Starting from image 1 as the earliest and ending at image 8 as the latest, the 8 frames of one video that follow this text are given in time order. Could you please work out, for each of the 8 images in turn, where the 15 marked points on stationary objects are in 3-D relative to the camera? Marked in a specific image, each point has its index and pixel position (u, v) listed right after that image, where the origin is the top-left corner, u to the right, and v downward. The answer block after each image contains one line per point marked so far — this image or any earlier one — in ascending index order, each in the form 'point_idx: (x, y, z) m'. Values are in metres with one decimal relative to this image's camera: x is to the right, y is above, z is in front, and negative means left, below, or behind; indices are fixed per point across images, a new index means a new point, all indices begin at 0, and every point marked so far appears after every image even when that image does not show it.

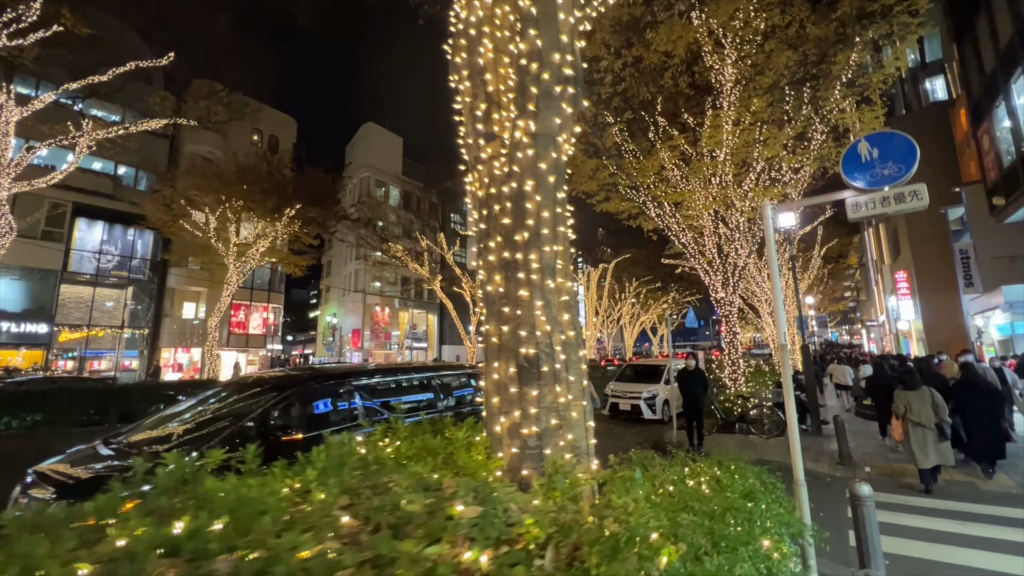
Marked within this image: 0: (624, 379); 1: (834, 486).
0: (+4.3, -3.4, +18.1) m
1: (+5.7, -3.6, +8.6) m
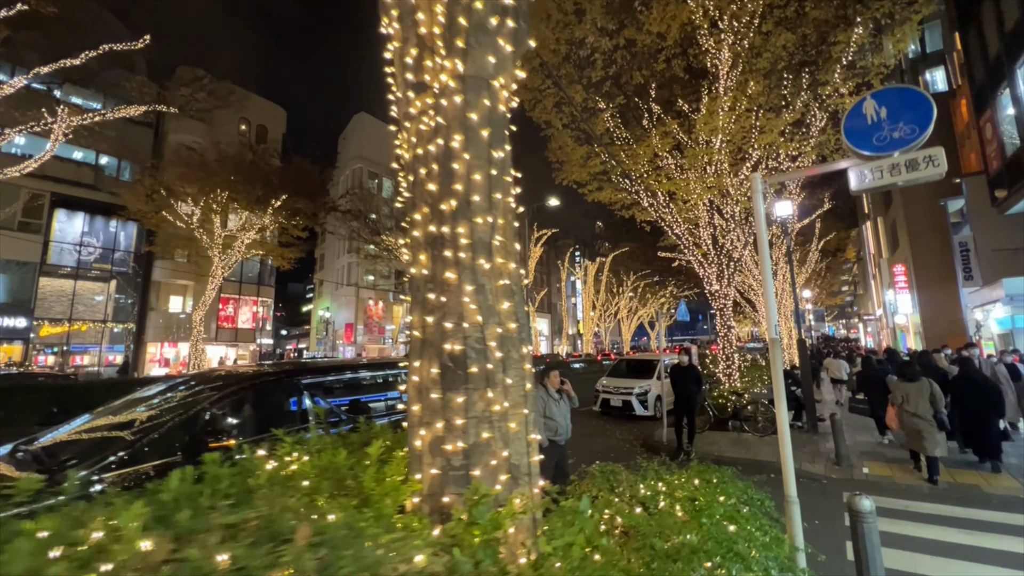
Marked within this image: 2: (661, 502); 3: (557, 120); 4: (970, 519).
0: (+3.8, -3.1, +17.6) m
1: (+5.3, -3.4, +8.1) m
2: (+1.0, -1.5, +3.3) m
3: (+1.6, +5.9, +17.0) m
4: (+6.4, -3.3, +6.7) m
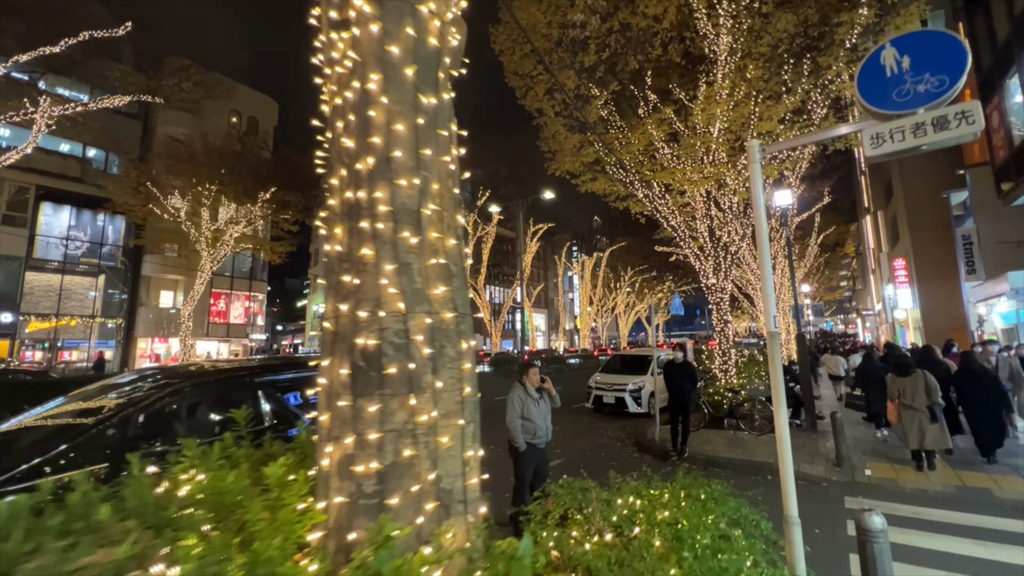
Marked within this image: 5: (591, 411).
0: (+3.5, -2.9, +17.1) m
1: (+5.0, -3.3, +7.6) m
2: (+0.7, -1.4, +2.7) m
3: (+1.3, +6.1, +16.4) m
4: (+6.1, -3.1, +6.3) m
5: (+2.8, -4.3, +17.0) m
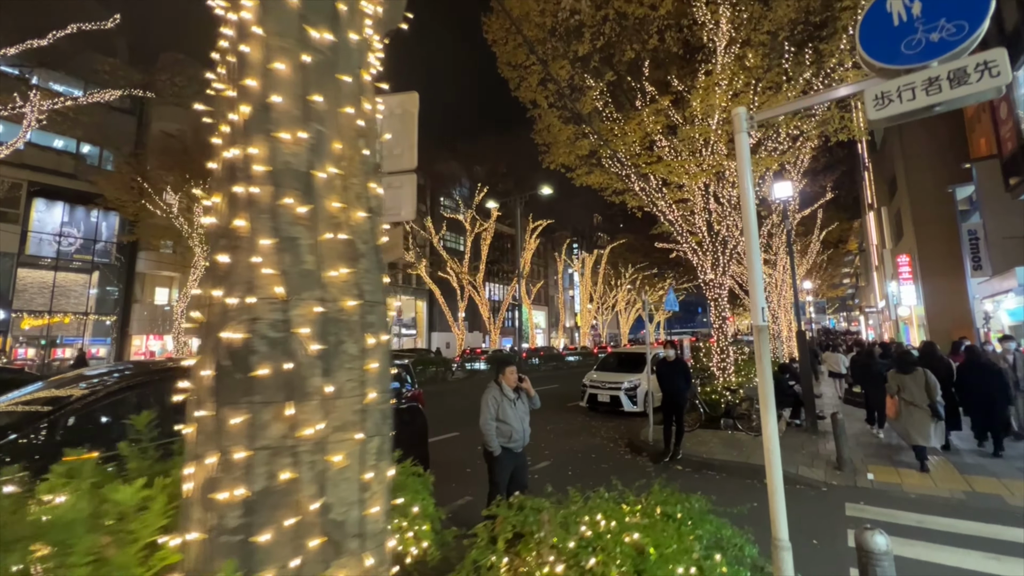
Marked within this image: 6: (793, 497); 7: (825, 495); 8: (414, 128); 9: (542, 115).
0: (+3.2, -2.8, +16.7) m
1: (+4.7, -3.2, +7.2) m
2: (+0.4, -1.3, +2.3) m
3: (+1.0, +6.2, +16.0) m
4: (+5.8, -3.0, +5.8) m
5: (+2.5, -4.2, +16.6) m
6: (+4.3, -3.2, +7.4) m
7: (+4.8, -3.2, +7.4) m
8: (-0.9, +1.5, +4.5) m
9: (+1.0, +6.1, +16.9) m
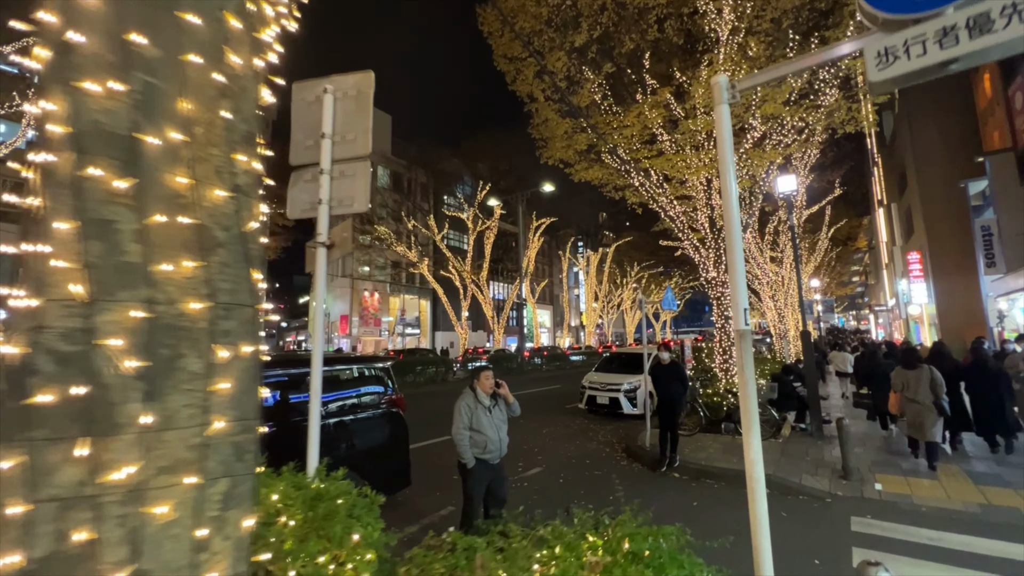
0: (+3.1, -2.7, +16.2) m
1: (+4.5, -3.1, +6.7) m
2: (+0.1, -1.3, +1.9) m
3: (+0.9, +6.3, +15.6) m
4: (+5.6, -3.0, +5.4) m
5: (+2.4, -4.2, +16.2) m
6: (+4.1, -3.2, +6.9) m
7: (+4.6, -3.2, +6.9) m
8: (-1.2, +1.5, +4.1) m
9: (+0.9, +6.1, +16.4) m
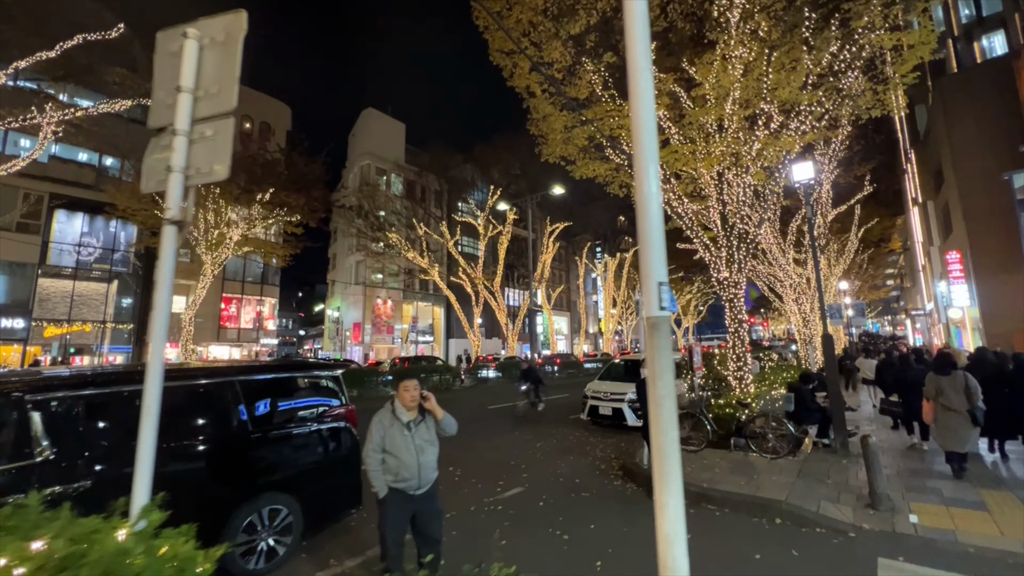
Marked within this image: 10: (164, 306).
0: (+3.1, -2.8, +15.1) m
1: (+4.0, -3.0, +5.6) m
2: (-0.6, -1.2, +1.0) m
3: (+0.7, +6.2, +14.7) m
4: (+5.0, -2.9, +4.2) m
5: (+2.4, -4.2, +15.1) m
6: (+3.6, -3.1, +5.8) m
7: (+4.1, -3.1, +5.8) m
8: (-1.9, +1.6, +3.3) m
9: (+0.8, +6.0, +15.6) m
10: (-2.2, -0.1, +3.1) m
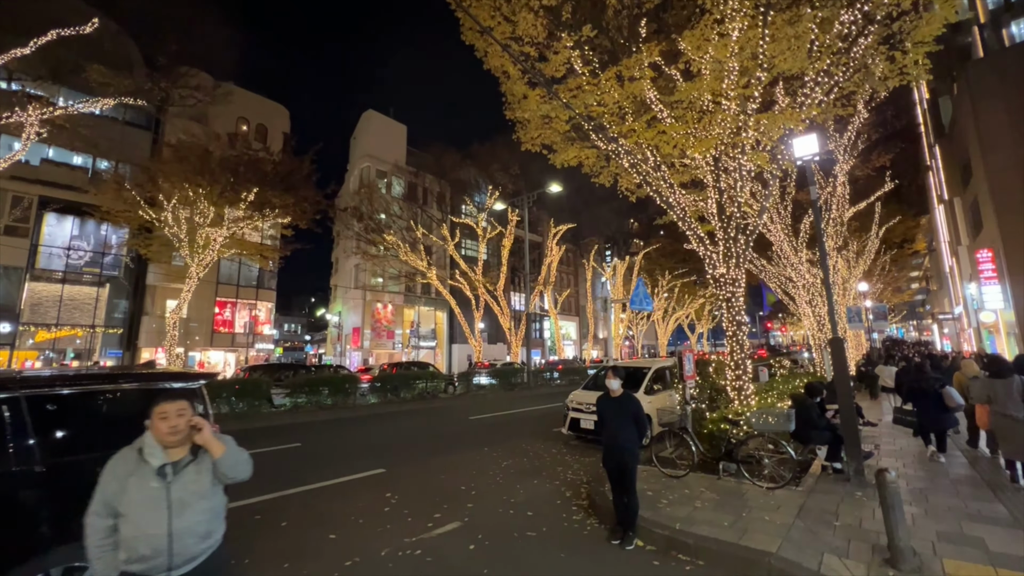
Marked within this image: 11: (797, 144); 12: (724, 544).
0: (+2.3, -2.8, +13.6) m
1: (+3.0, -2.9, +4.0) m
2: (-1.8, -1.0, -0.4) m
3: (0.0, +6.2, +13.3) m
4: (+3.9, -2.7, +2.6) m
5: (+1.6, -4.2, +13.6) m
6: (+2.6, -3.0, +4.2) m
7: (+3.1, -2.9, +4.2) m
8: (-3.0, +1.7, +1.9) m
9: (0.0, +6.0, +14.2) m
10: (-3.3, 0.0, +1.7) m
11: (+5.6, +2.8, +9.4) m
12: (+2.5, -3.0, +5.6) m
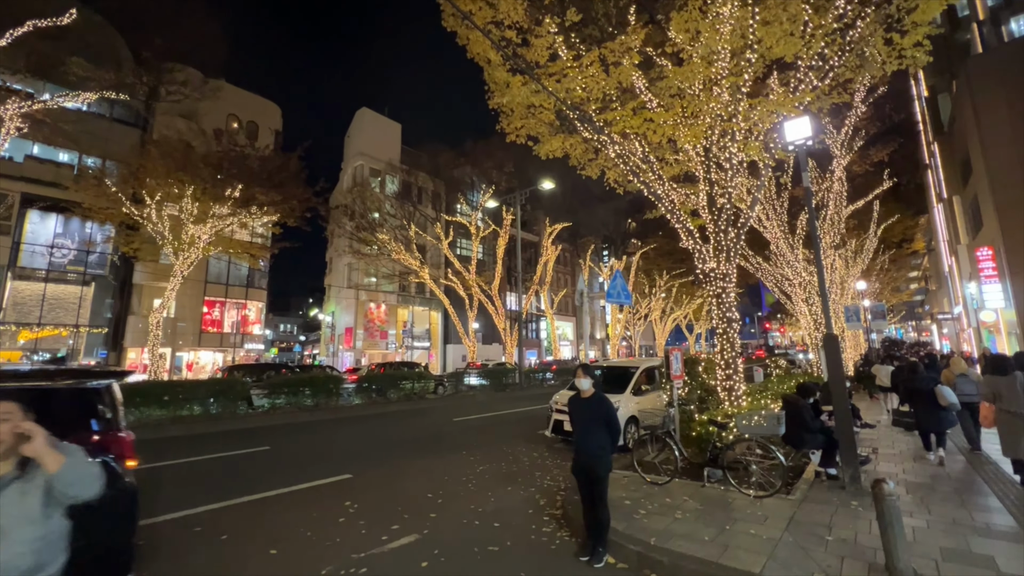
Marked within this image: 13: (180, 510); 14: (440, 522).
0: (+1.8, -2.6, +13.0) m
1: (+2.5, -2.8, +3.4) m
2: (-2.3, -0.8, -1.0) m
3: (-0.5, +6.3, +12.8) m
4: (+3.5, -2.6, +2.0) m
5: (+1.1, -4.1, +13.0) m
6: (+2.1, -2.8, +3.6) m
7: (+2.6, -2.8, +3.6) m
8: (-3.4, +1.9, +1.3) m
9: (-0.5, +6.1, +13.6) m
10: (-3.8, +0.2, +1.1) m
11: (+5.1, +2.9, +8.8) m
12: (+2.1, -2.9, +5.0) m
13: (-5.0, -3.3, +7.2) m
14: (-1.0, -3.3, +6.8) m
